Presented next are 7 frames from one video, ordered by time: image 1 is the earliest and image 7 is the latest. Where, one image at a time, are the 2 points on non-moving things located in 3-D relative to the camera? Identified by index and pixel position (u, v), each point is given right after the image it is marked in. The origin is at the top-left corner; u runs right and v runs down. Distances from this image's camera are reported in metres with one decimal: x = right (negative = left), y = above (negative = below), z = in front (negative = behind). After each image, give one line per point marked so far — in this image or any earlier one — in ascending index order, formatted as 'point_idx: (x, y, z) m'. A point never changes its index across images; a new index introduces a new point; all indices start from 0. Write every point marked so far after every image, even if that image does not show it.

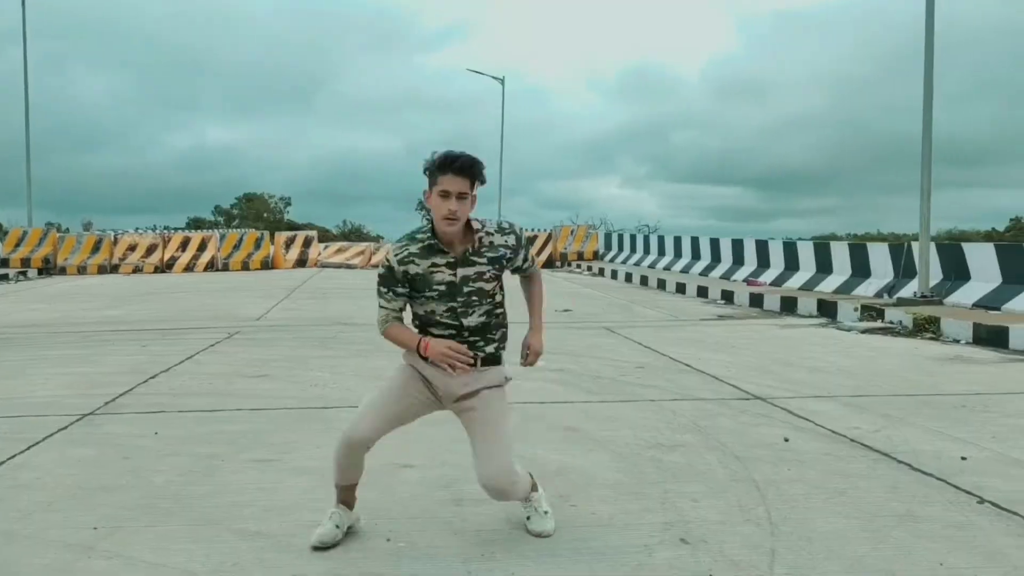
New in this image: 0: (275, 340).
0: (-1.7, -0.4, +6.8) m
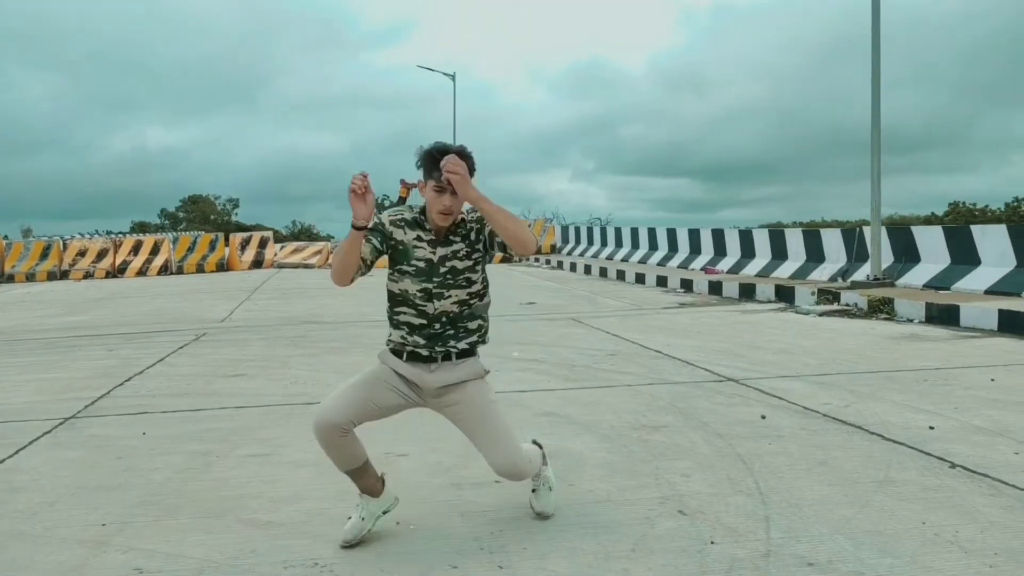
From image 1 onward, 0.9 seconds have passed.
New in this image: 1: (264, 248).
0: (-2.0, -0.4, +6.8) m
1: (-4.7, +0.8, +17.2) m
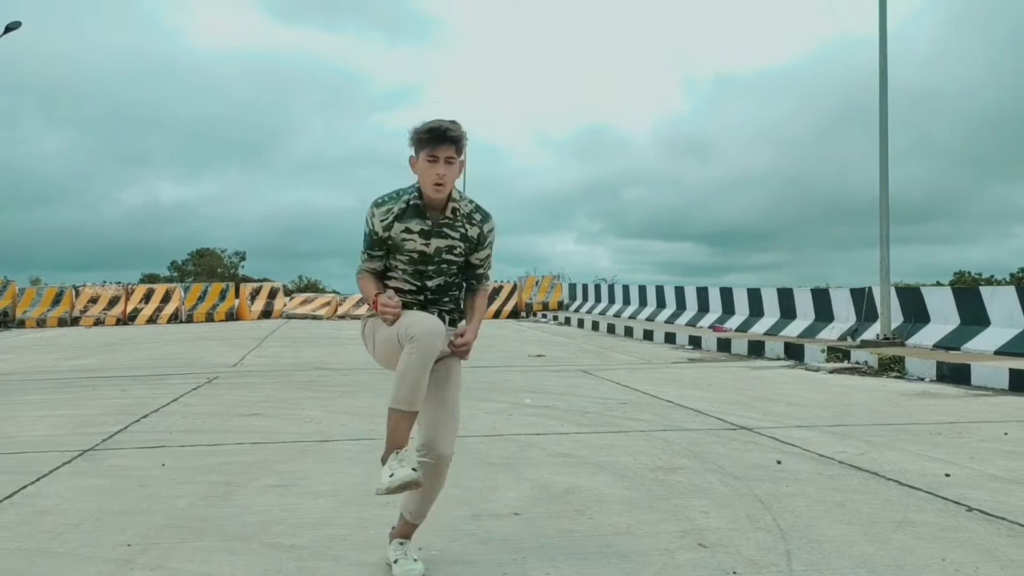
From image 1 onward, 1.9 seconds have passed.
0: (-1.9, -0.7, +6.8) m
1: (-4.5, -0.2, +17.3) m
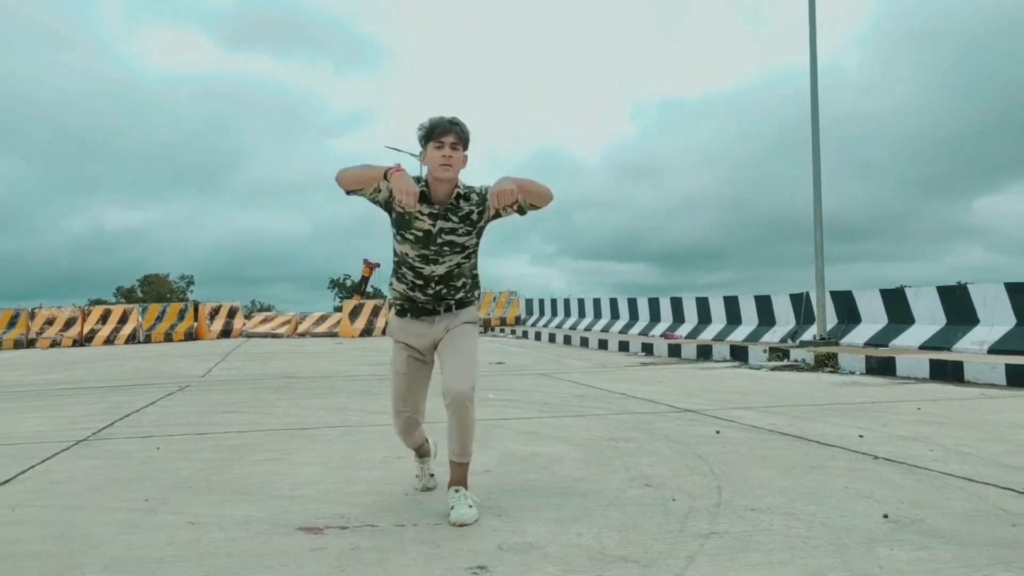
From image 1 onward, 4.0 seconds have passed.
0: (-2.2, -0.8, +7.1) m
1: (-5.3, -0.6, +17.5) m
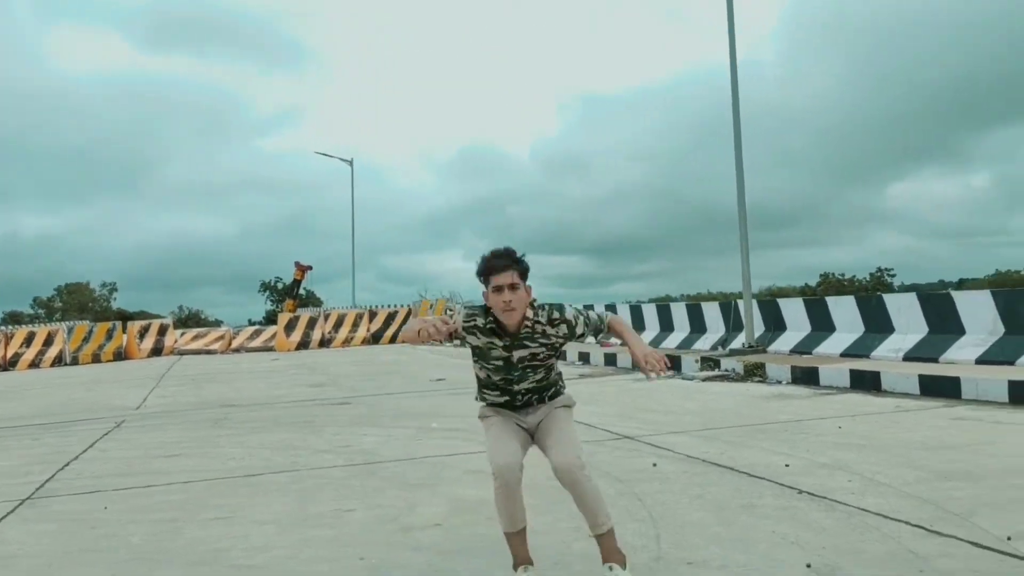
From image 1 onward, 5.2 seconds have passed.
0: (-2.6, -1.1, +7.1) m
1: (-6.5, -0.9, +17.2) m
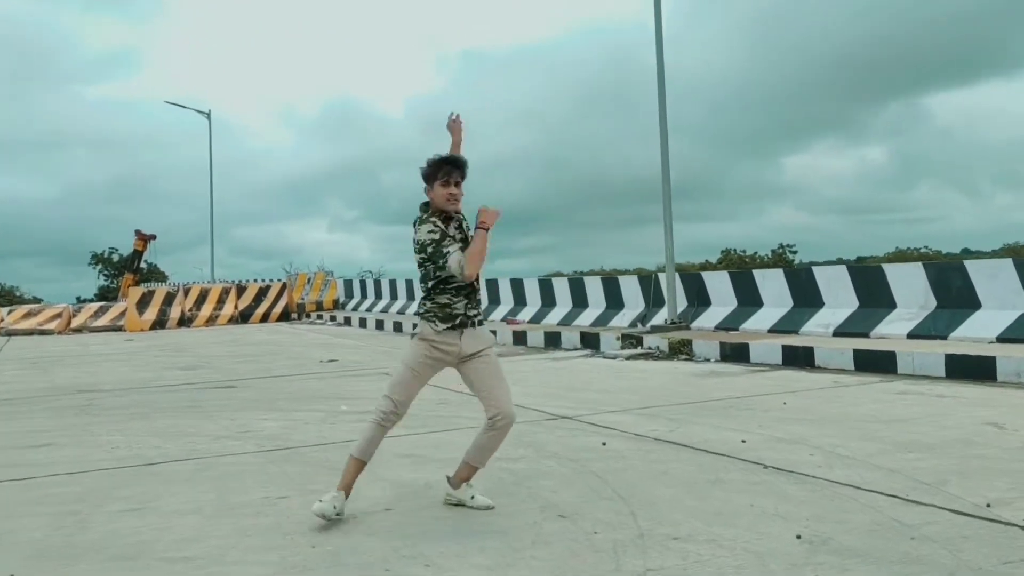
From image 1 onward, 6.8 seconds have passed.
0: (-2.1, -0.8, +6.5) m
1: (-6.2, -0.3, +16.5) m
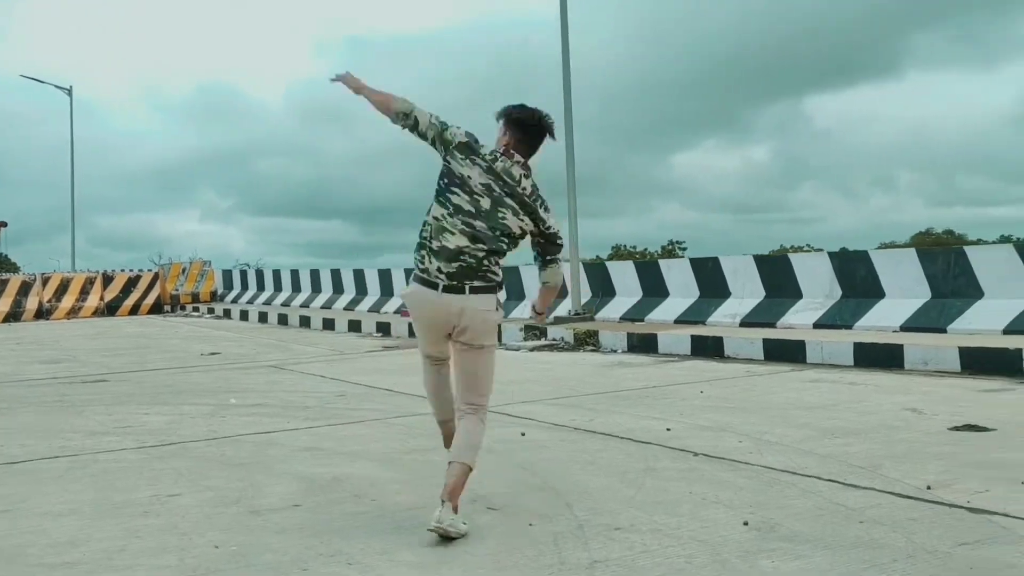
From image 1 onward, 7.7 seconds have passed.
0: (-2.6, -0.7, +6.0) m
1: (-8.2, -0.2, +15.2) m
